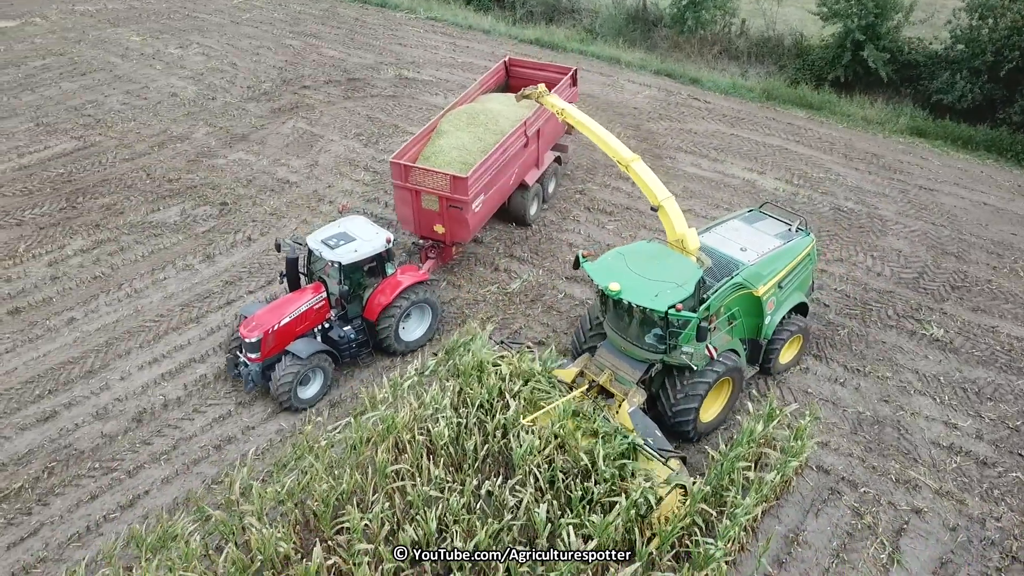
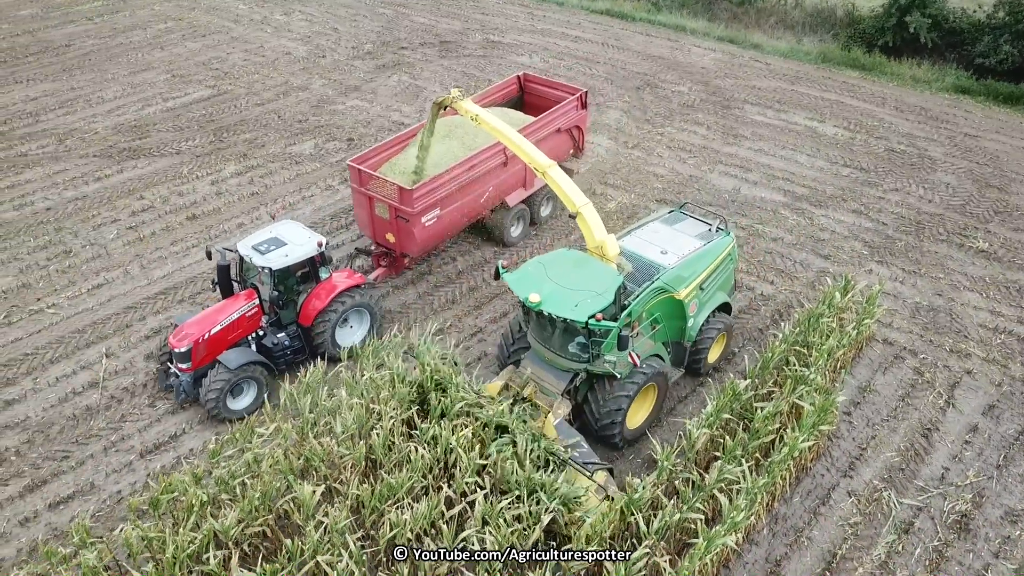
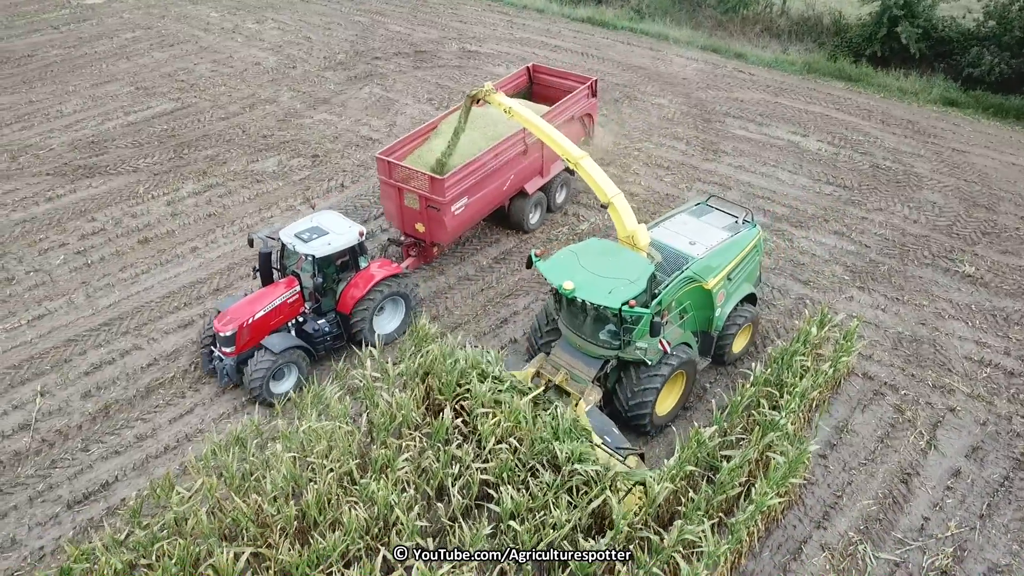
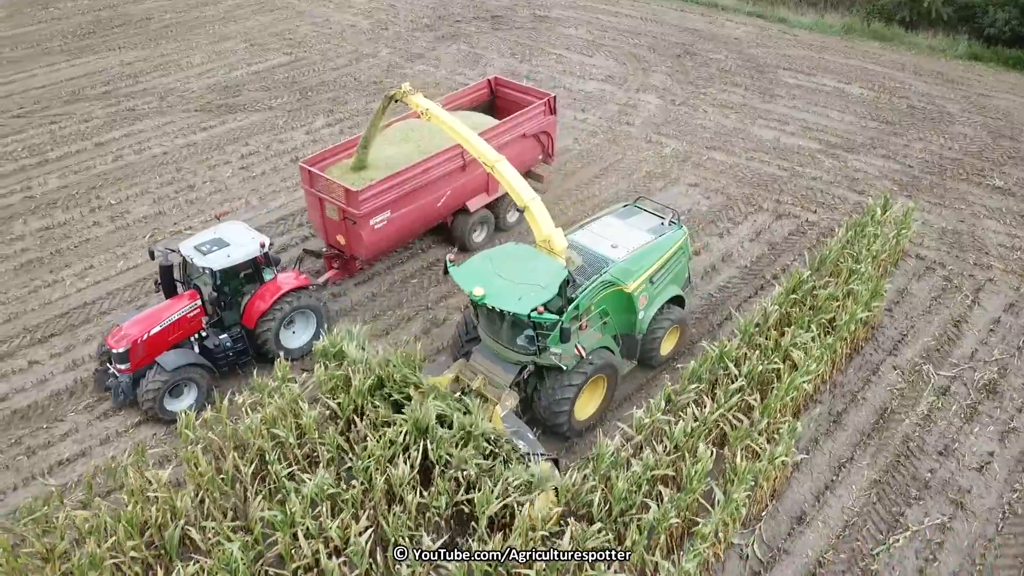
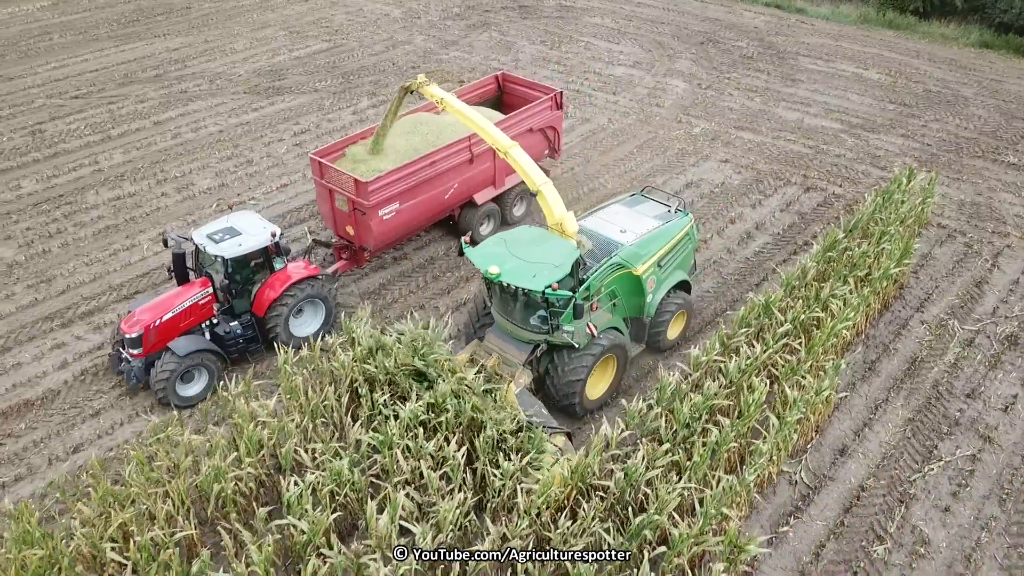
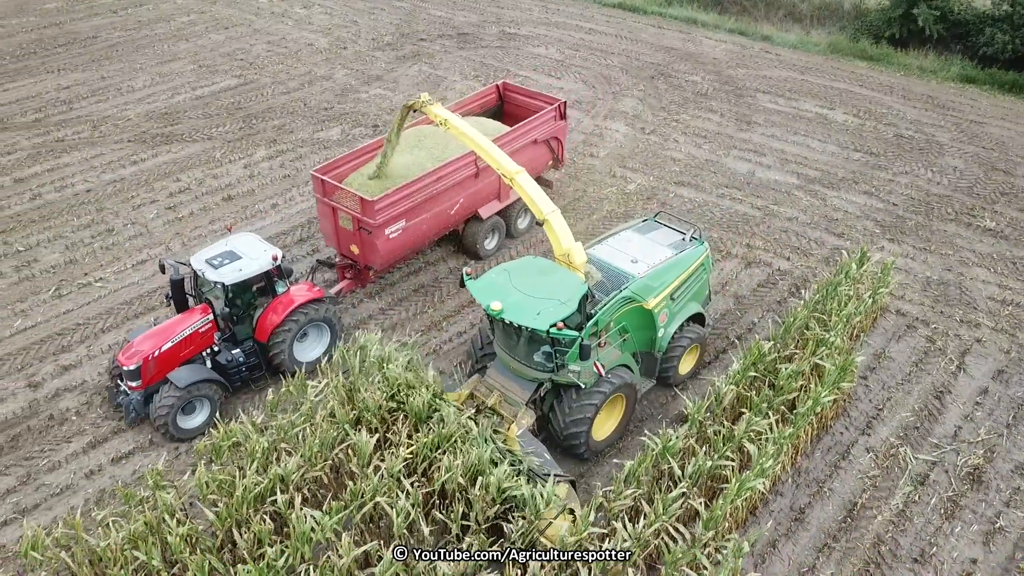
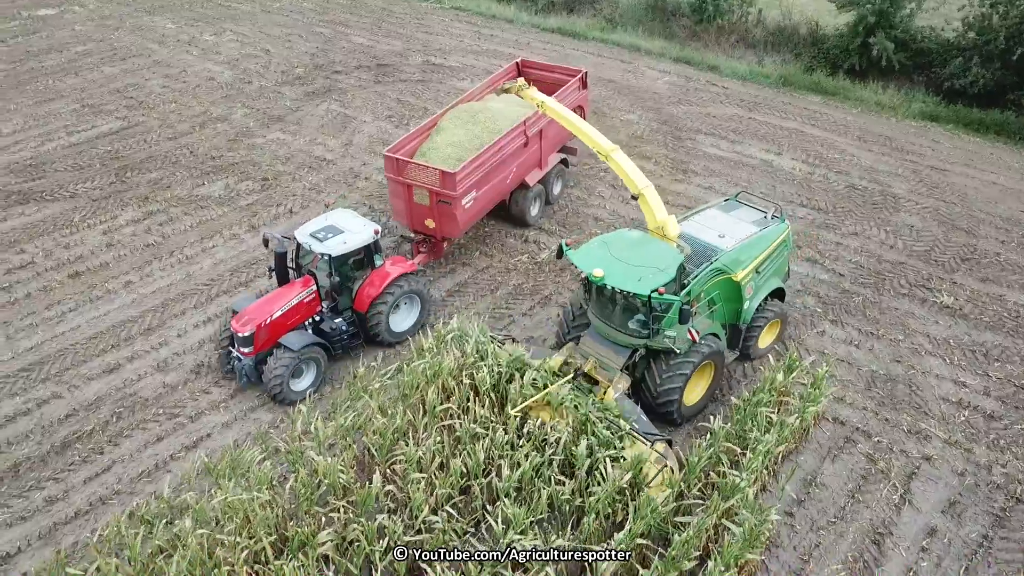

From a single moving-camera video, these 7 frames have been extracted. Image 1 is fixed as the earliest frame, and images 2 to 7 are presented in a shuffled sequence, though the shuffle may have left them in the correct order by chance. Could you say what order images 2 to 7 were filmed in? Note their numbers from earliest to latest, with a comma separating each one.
7, 3, 2, 6, 4, 5
